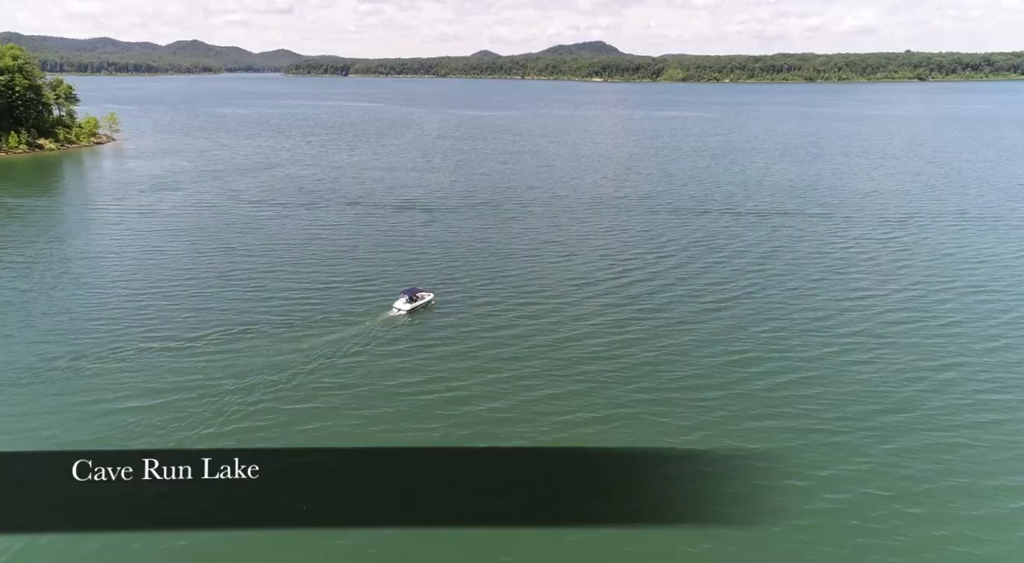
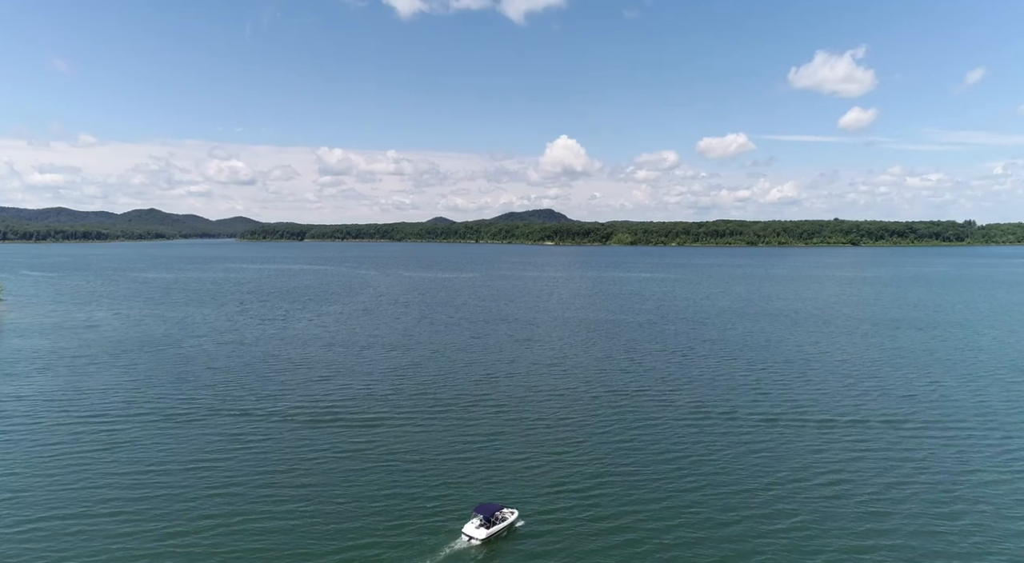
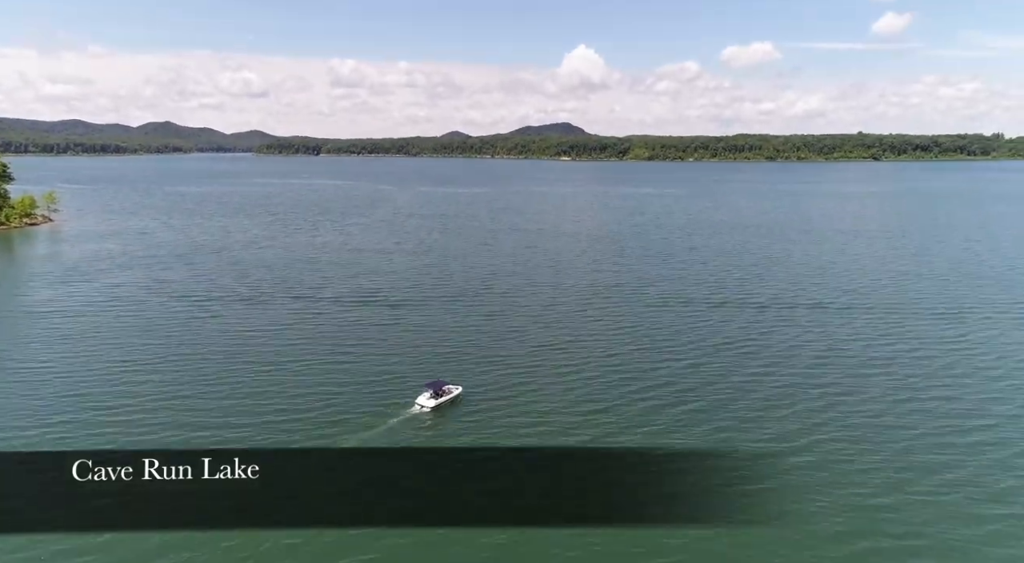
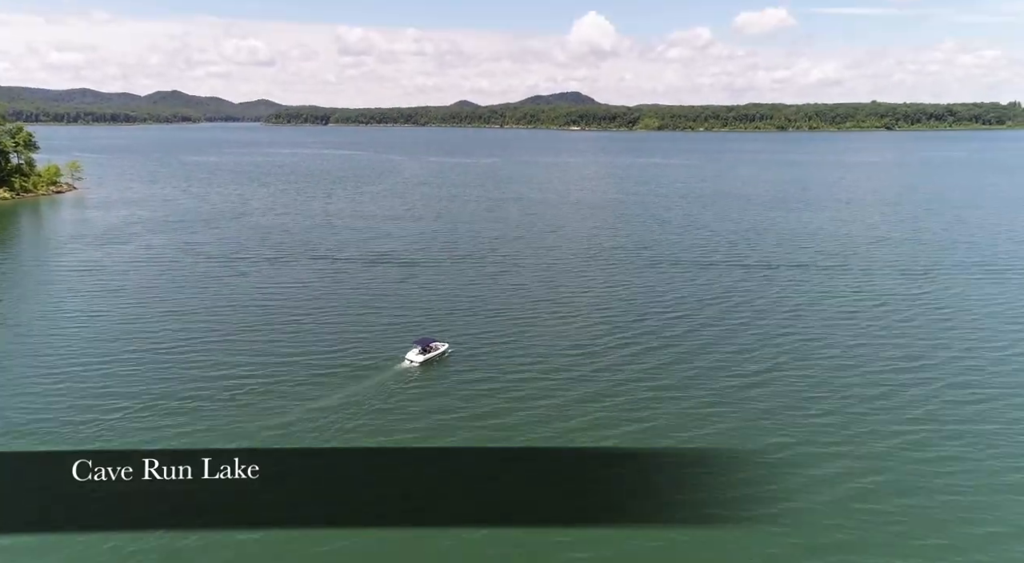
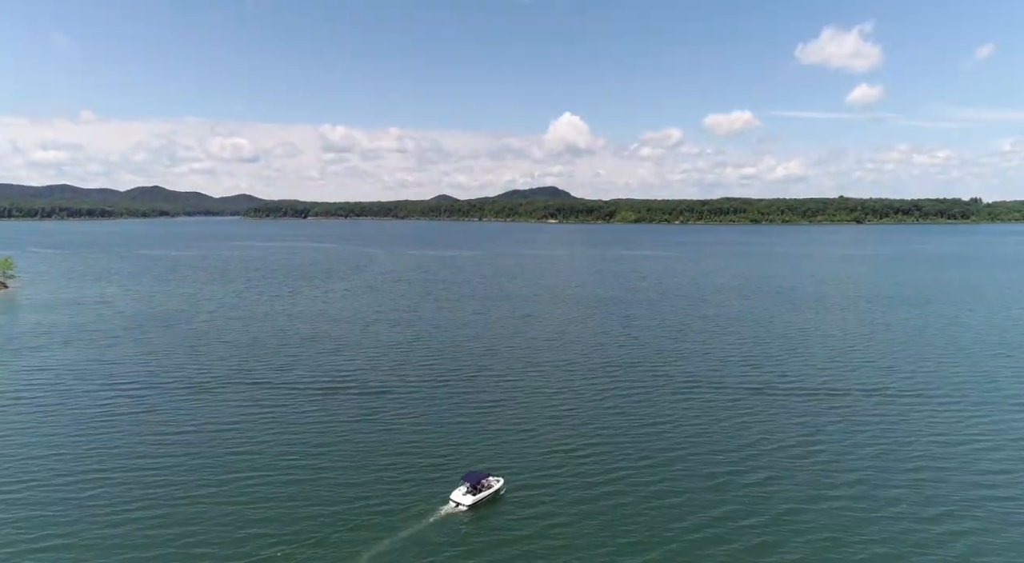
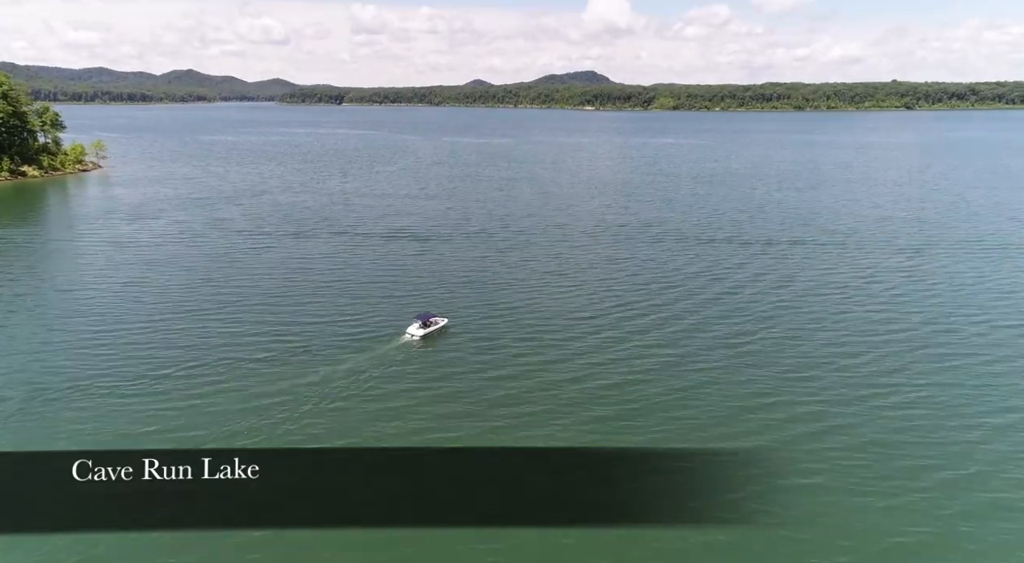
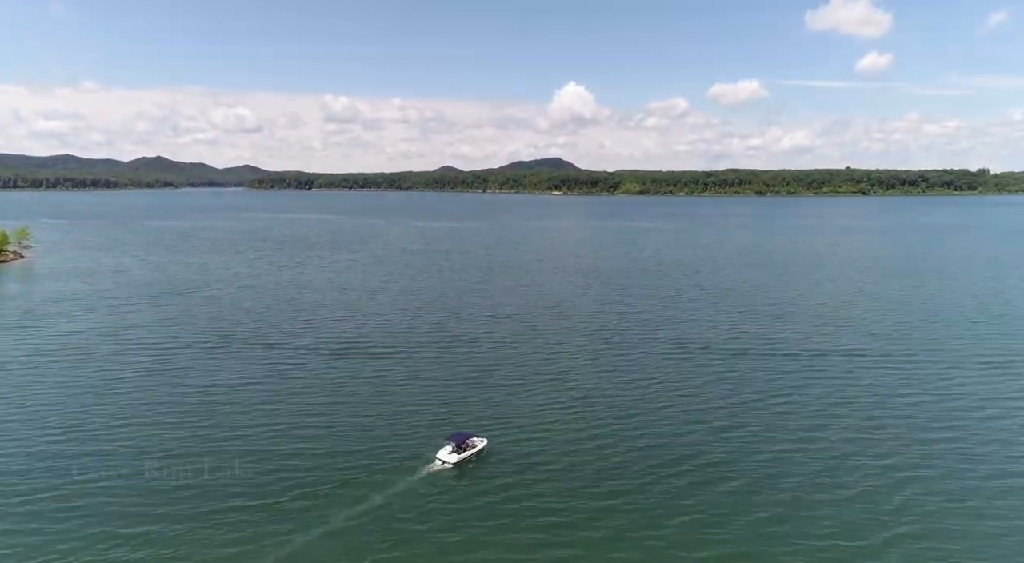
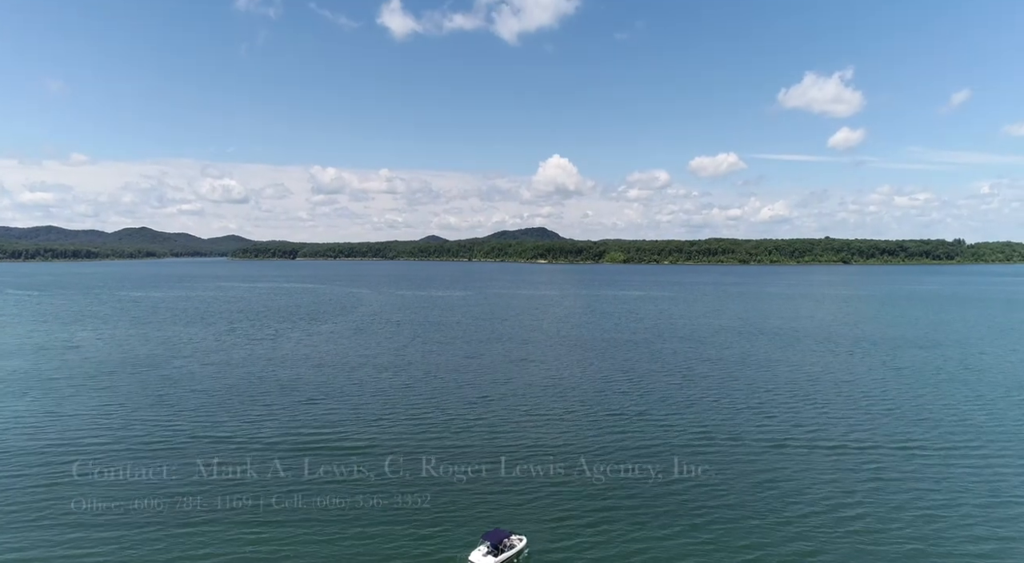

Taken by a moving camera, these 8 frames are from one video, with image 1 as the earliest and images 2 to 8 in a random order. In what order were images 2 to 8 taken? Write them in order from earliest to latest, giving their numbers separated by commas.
6, 4, 3, 7, 5, 2, 8
